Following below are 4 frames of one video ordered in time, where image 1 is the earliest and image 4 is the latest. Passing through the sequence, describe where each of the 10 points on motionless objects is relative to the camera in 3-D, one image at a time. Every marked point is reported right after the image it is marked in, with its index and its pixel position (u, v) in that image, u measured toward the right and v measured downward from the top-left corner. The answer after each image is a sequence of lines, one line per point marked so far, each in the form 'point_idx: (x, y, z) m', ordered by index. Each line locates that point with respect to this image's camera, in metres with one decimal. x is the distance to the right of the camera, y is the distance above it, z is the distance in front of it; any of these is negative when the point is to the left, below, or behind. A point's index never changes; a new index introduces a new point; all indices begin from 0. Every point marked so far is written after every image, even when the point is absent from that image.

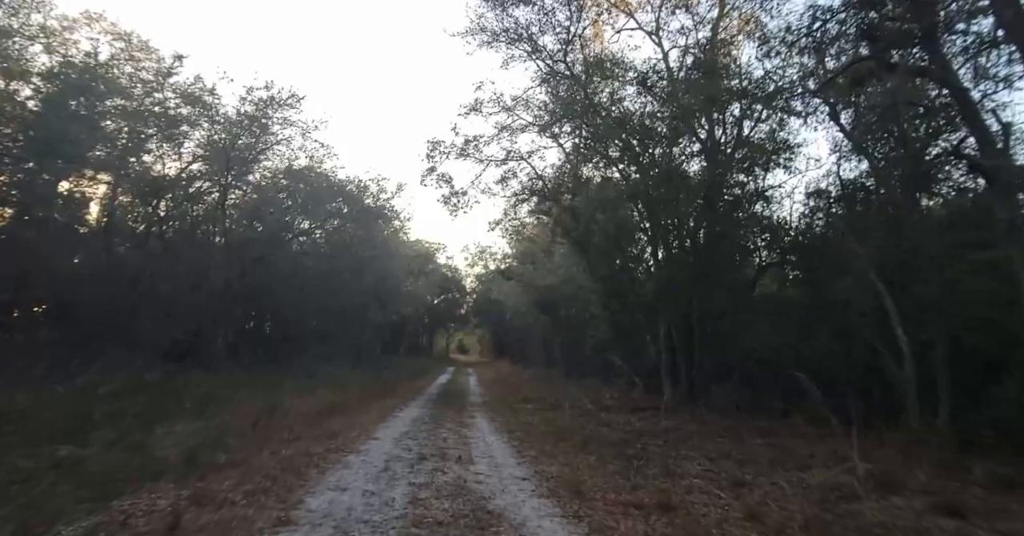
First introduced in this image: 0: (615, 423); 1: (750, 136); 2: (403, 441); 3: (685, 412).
0: (+2.7, -4.1, +14.7) m
1: (+7.5, +4.2, +17.8) m
2: (-2.2, -3.5, +11.5) m
3: (+4.7, -4.0, +15.4) m
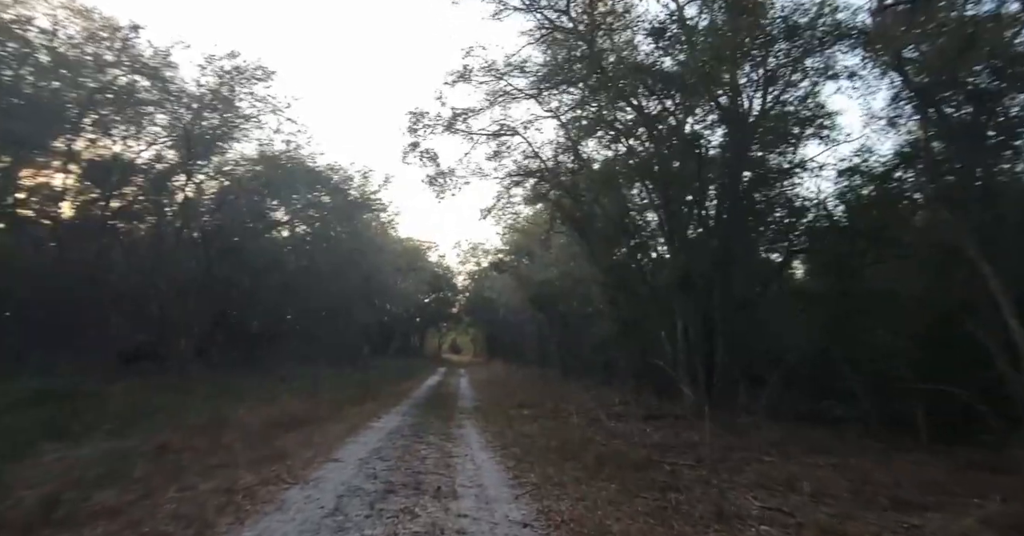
0: (+2.5, -3.7, +12.4) m
1: (+7.3, +4.6, +15.5) m
2: (-2.3, -3.2, +9.1) m
3: (+4.6, -3.6, +13.1) m
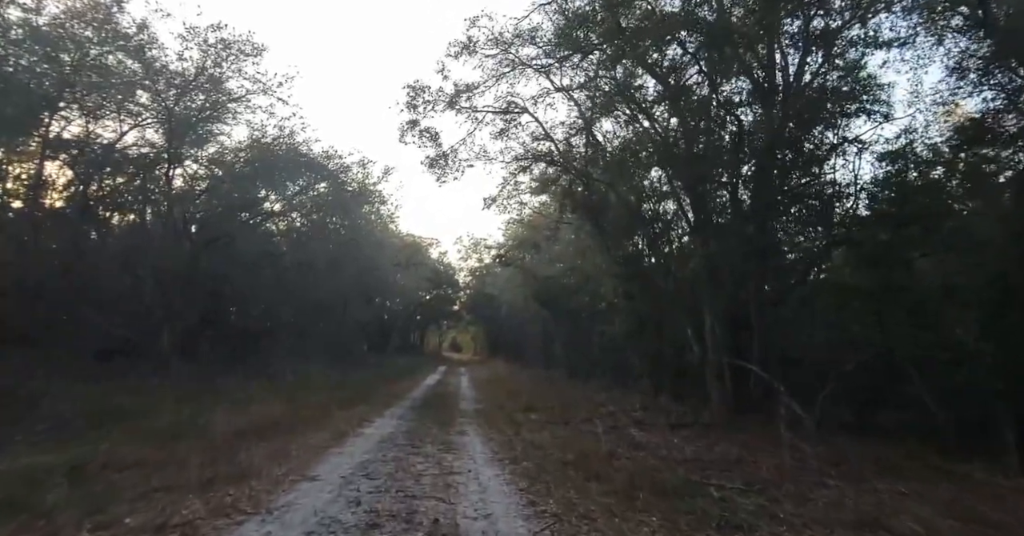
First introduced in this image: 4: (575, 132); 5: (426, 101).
0: (+2.7, -3.4, +10.8) m
1: (+7.6, +4.8, +13.9) m
2: (-2.1, -2.9, +7.5) m
3: (+4.8, -3.3, +11.5) m
4: (+2.0, +4.4, +18.1) m
5: (-2.6, +5.0, +16.9) m
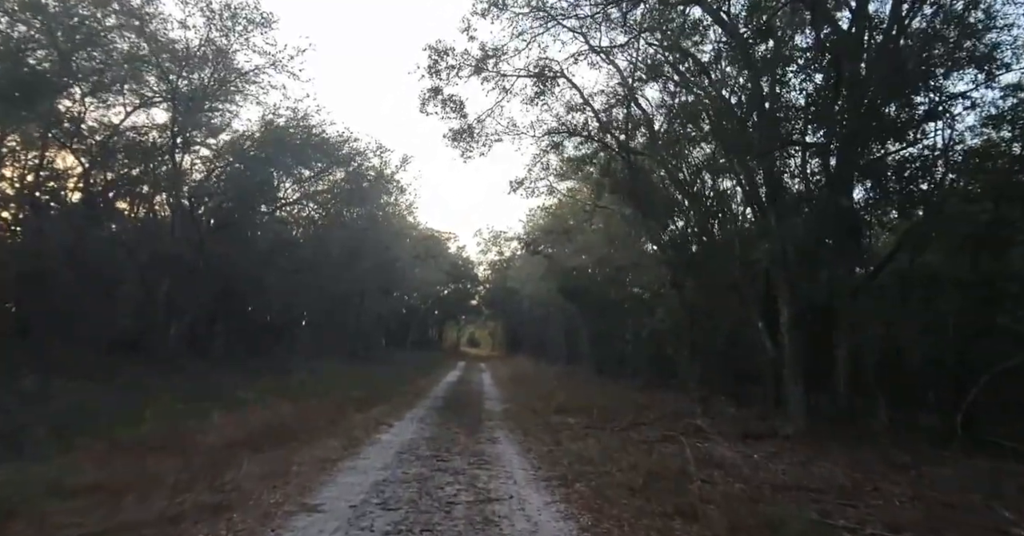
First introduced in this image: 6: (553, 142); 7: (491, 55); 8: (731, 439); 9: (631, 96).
0: (+3.4, -3.1, +8.9) m
1: (+8.4, +5.2, +11.8) m
2: (-1.5, -2.6, +5.7) m
3: (+5.5, -3.0, +9.5) m
4: (+3.0, +4.8, +16.2) m
5: (-1.7, +5.4, +15.0) m
6: (+1.3, +3.9, +17.6) m
7: (-0.6, +5.7, +15.0) m
8: (+4.1, -3.2, +10.5) m
9: (+3.3, +4.7, +15.5) m
